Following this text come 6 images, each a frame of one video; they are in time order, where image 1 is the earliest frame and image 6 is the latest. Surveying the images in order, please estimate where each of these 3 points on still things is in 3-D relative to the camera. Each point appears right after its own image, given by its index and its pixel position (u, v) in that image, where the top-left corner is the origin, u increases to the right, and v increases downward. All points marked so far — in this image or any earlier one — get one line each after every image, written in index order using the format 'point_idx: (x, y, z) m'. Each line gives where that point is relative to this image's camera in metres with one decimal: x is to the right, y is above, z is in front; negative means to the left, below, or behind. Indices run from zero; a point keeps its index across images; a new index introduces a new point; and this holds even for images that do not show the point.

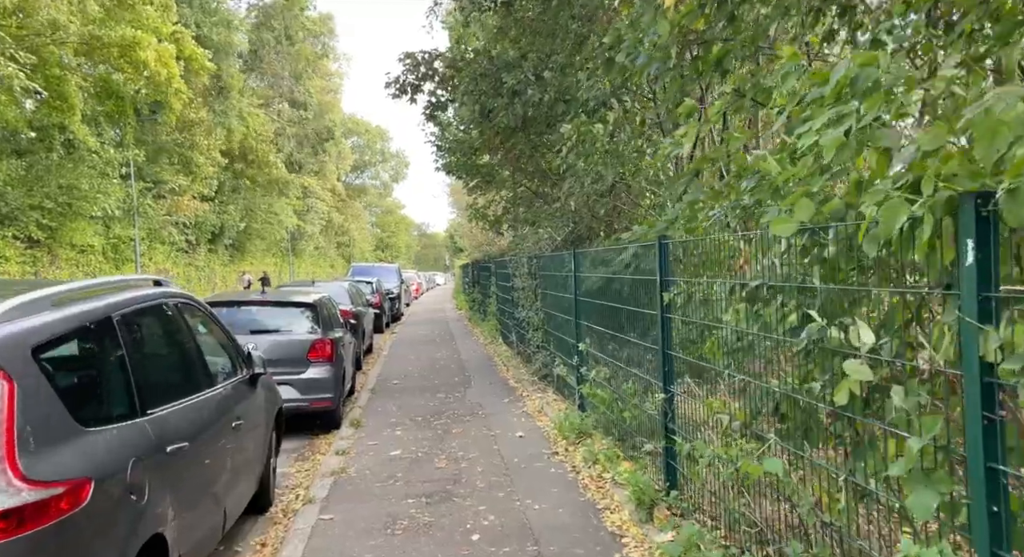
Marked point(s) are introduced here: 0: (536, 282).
0: (+0.3, -0.1, +10.5) m
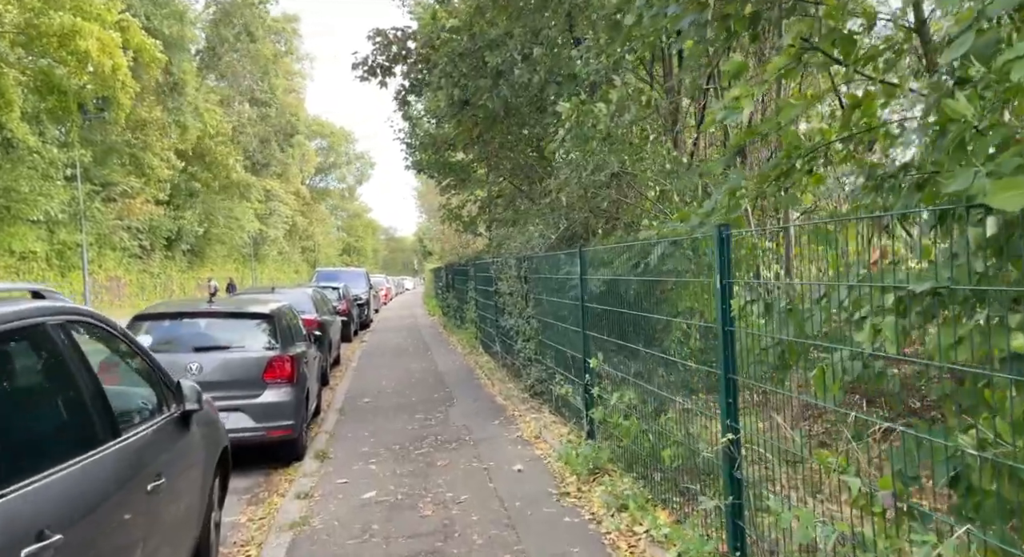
0: (+0.2, -0.1, +9.3) m
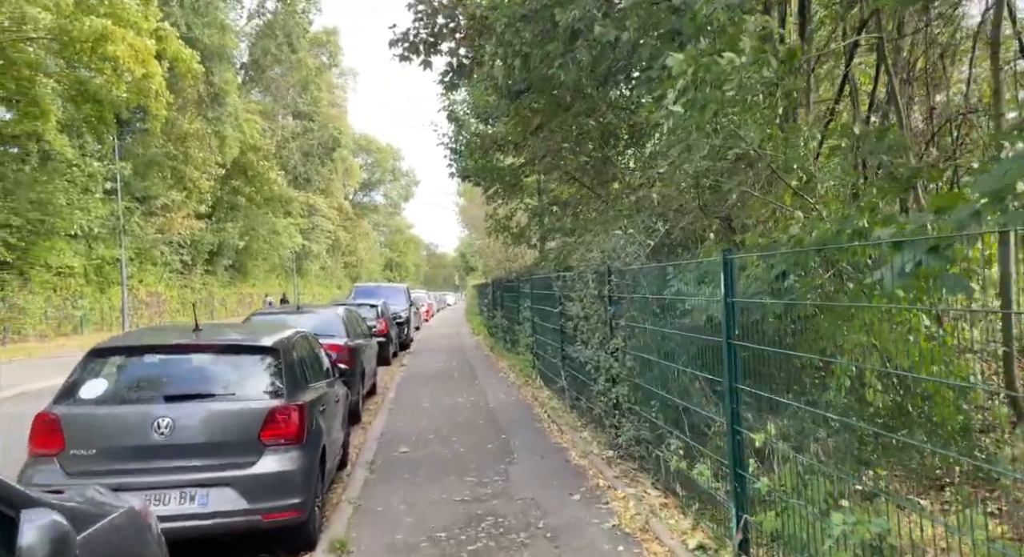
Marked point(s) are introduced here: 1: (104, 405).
0: (+0.9, -0.3, +7.1) m
1: (-2.8, -0.9, +5.5) m
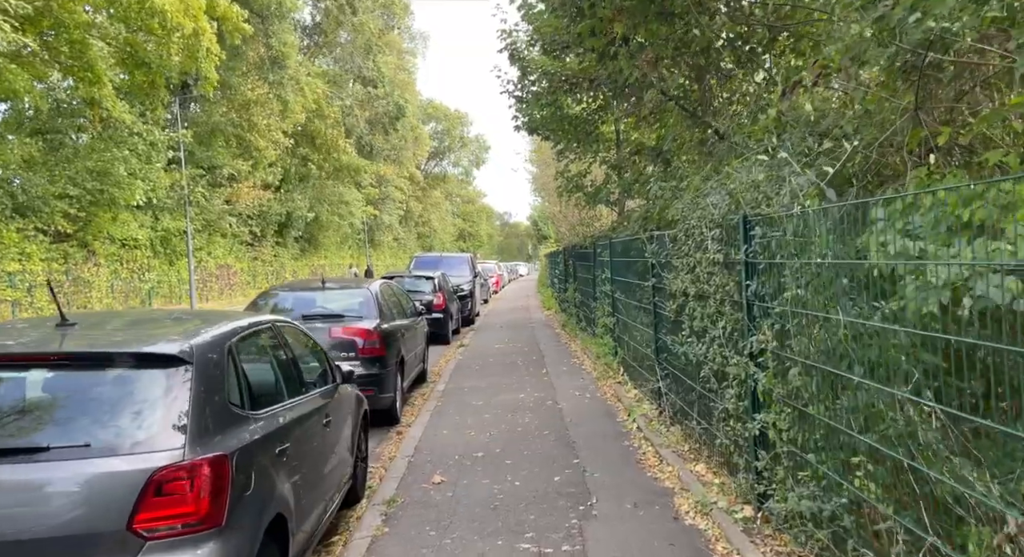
0: (+1.3, -0.1, +4.4) m
1: (-2.5, -0.7, +3.1) m
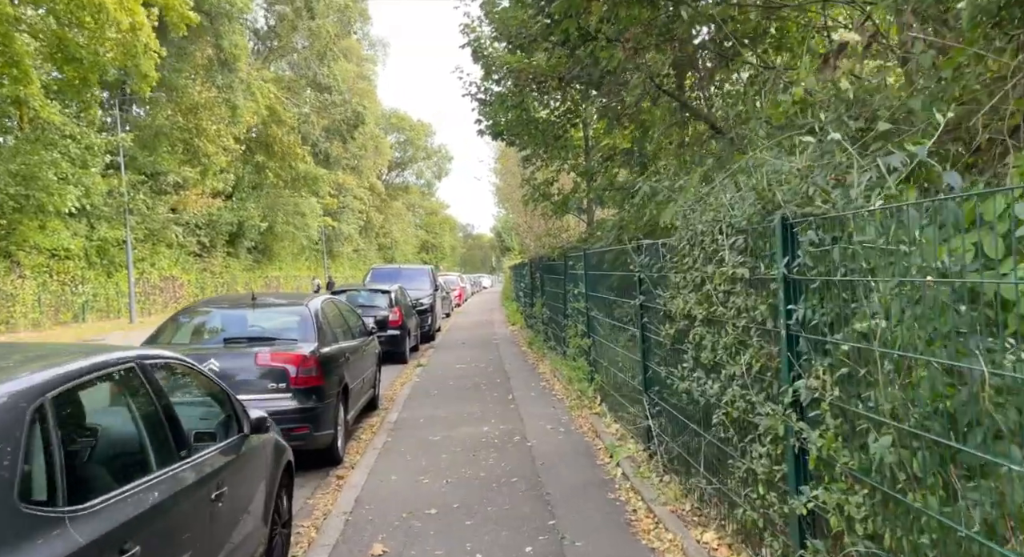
0: (+1.1, -0.2, +3.3) m
1: (-2.6, -0.8, +1.8) m
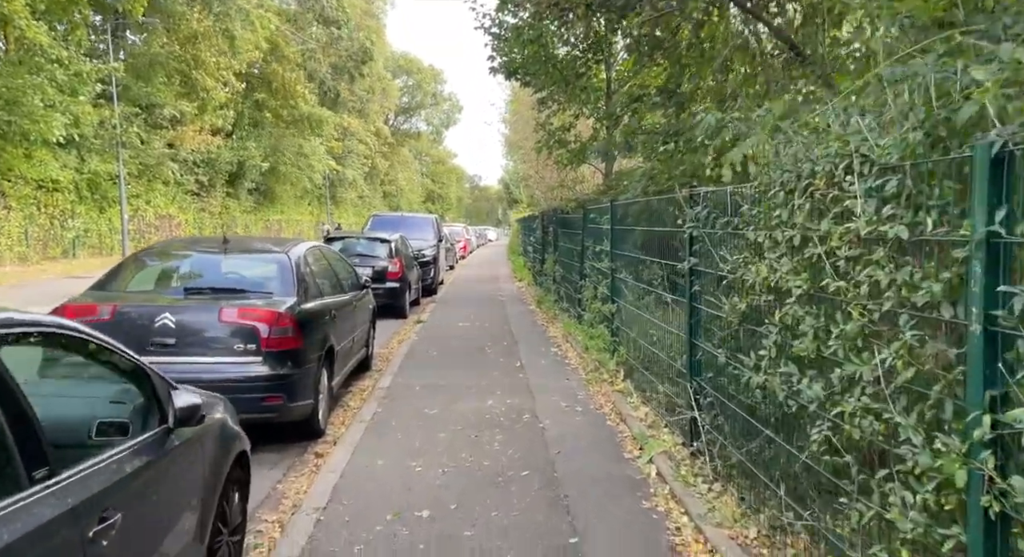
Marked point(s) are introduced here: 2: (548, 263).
0: (+1.2, -0.1, +2.0) m
1: (-2.5, -0.6, +0.6) m
2: (+0.7, +0.3, +15.6) m
